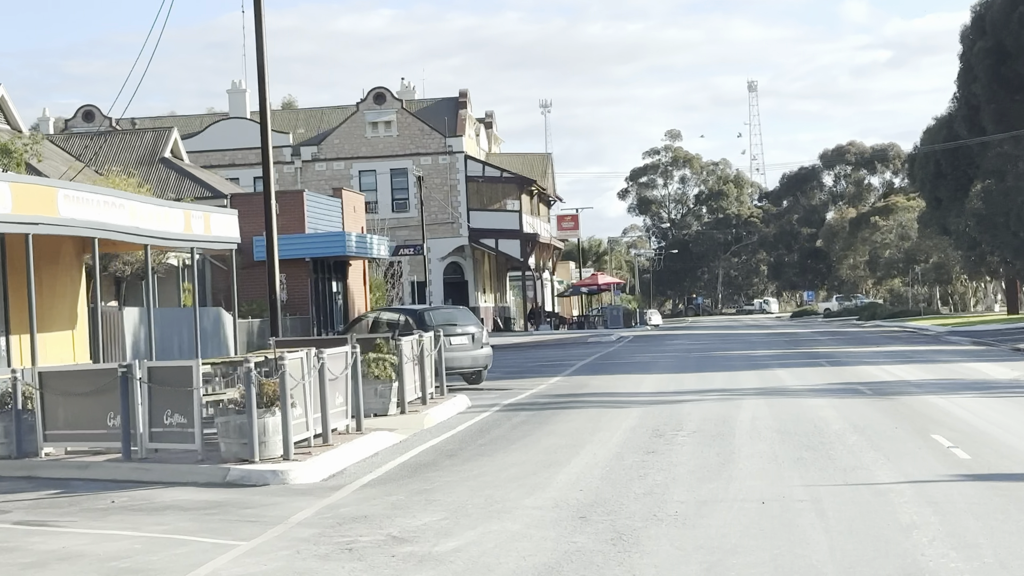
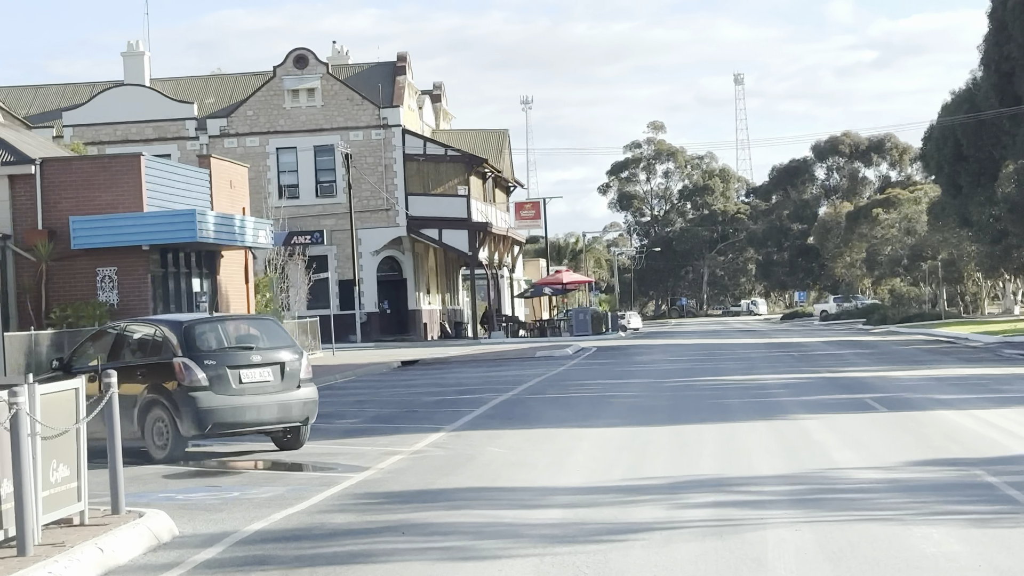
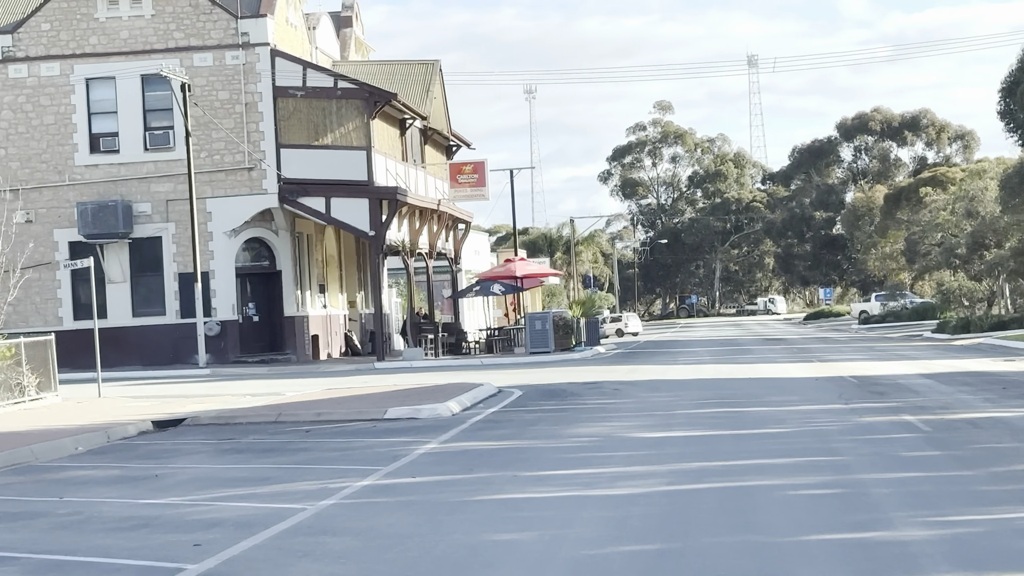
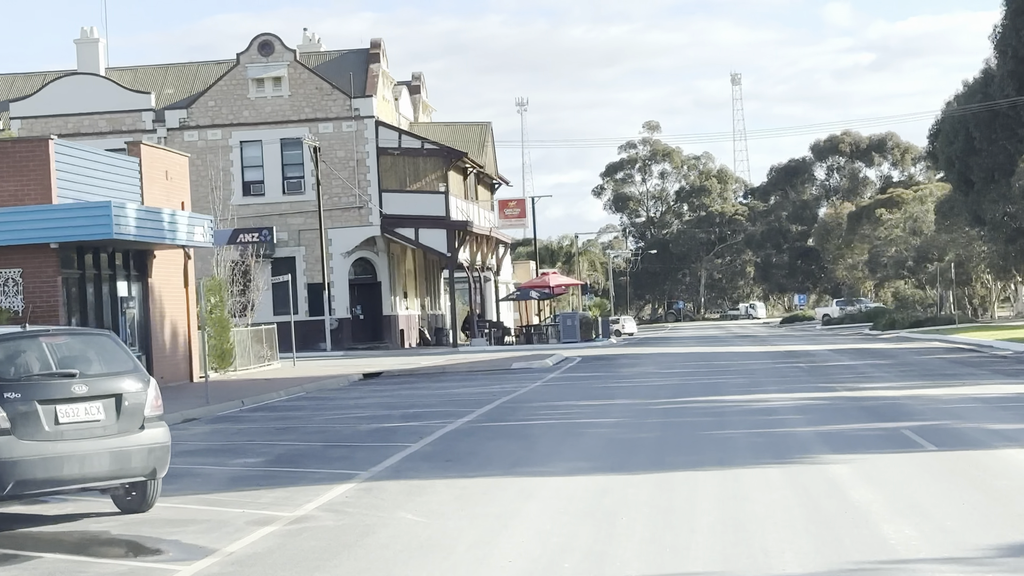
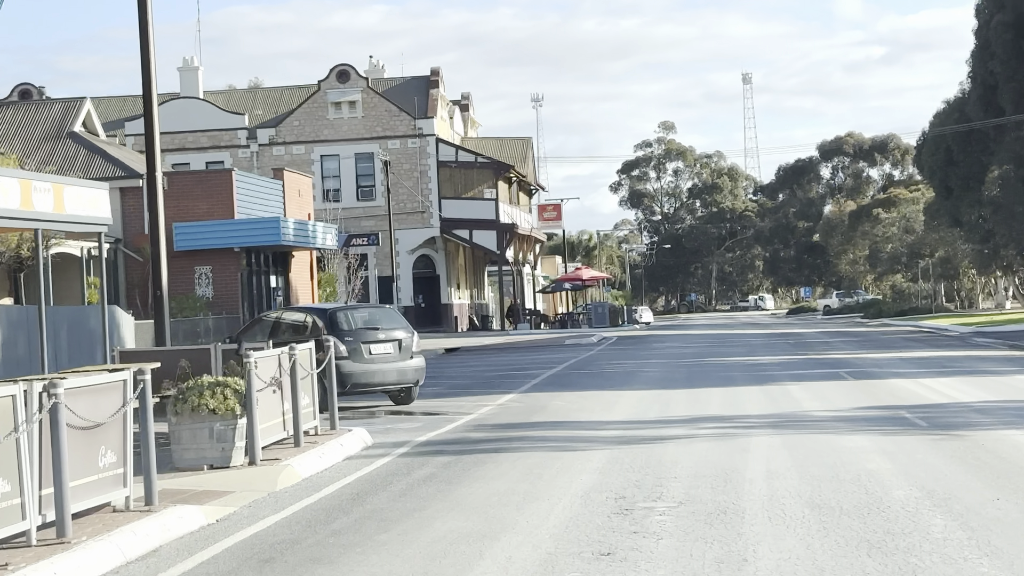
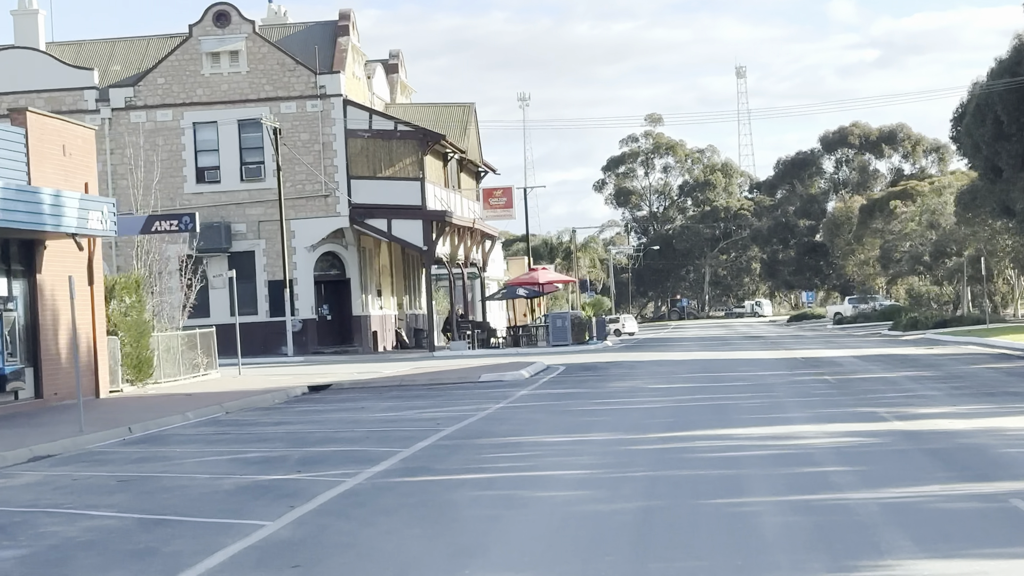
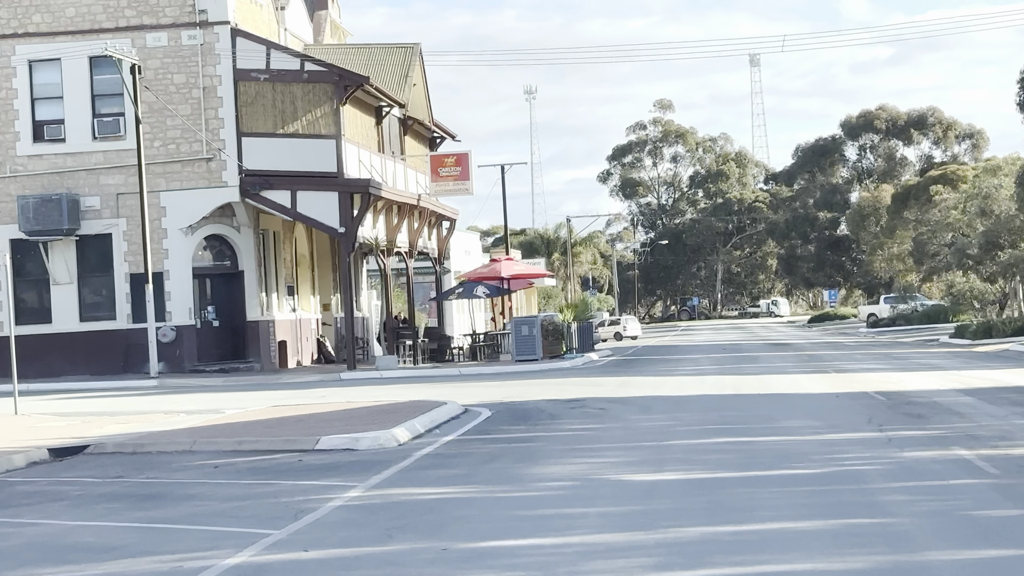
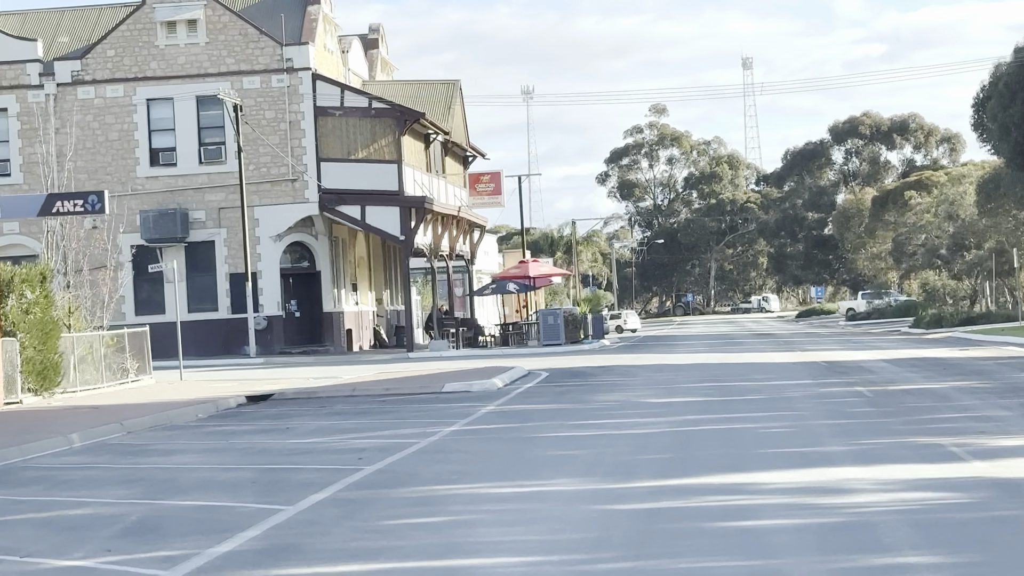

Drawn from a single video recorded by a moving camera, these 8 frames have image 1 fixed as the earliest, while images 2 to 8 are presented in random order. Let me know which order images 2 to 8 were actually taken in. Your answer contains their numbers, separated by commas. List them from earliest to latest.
5, 2, 4, 6, 8, 3, 7
